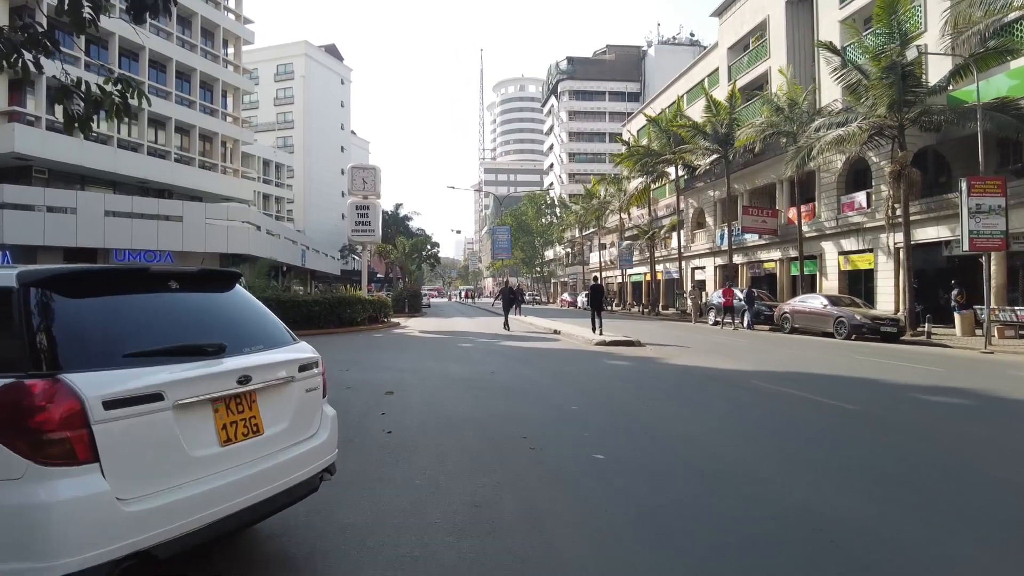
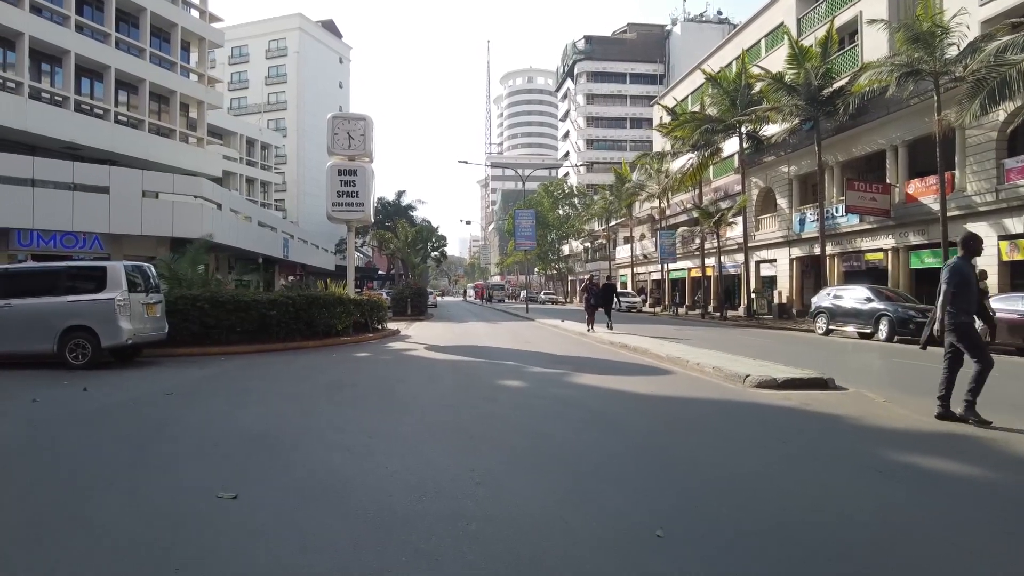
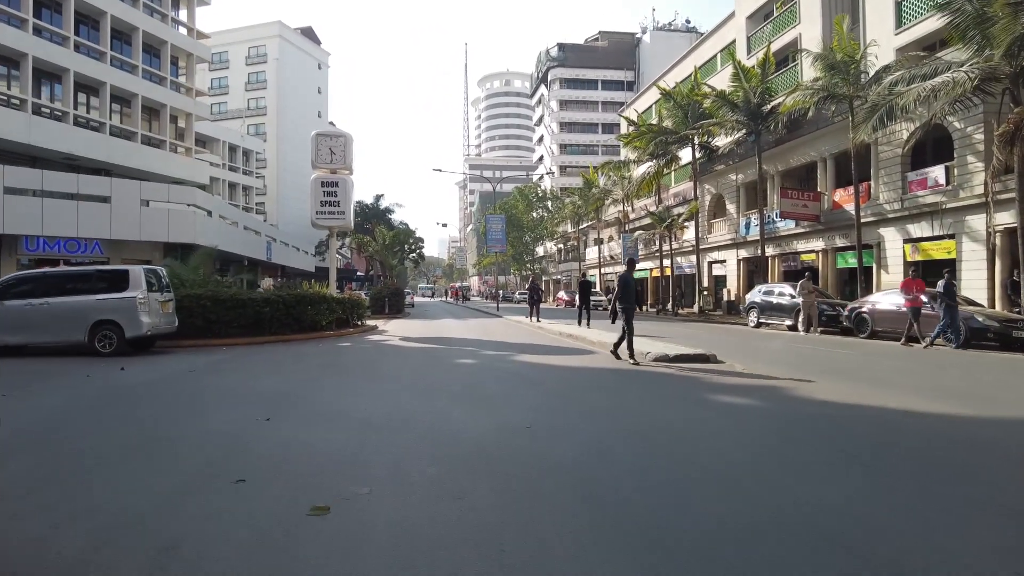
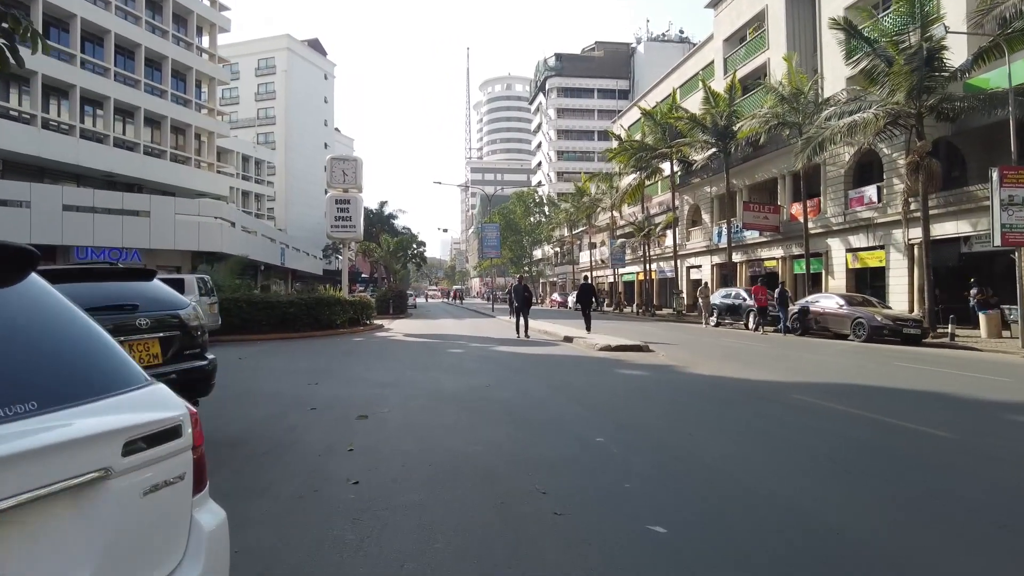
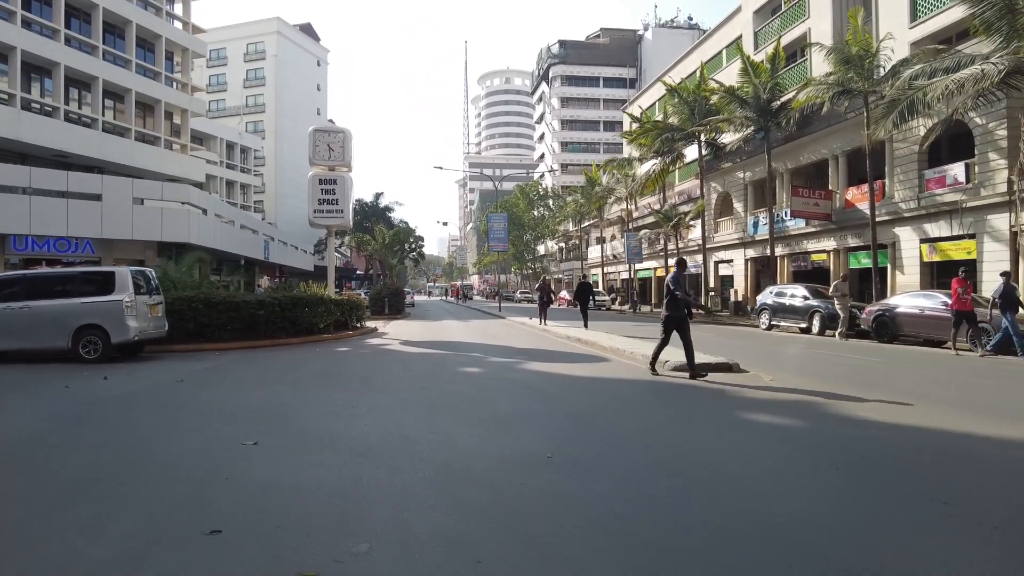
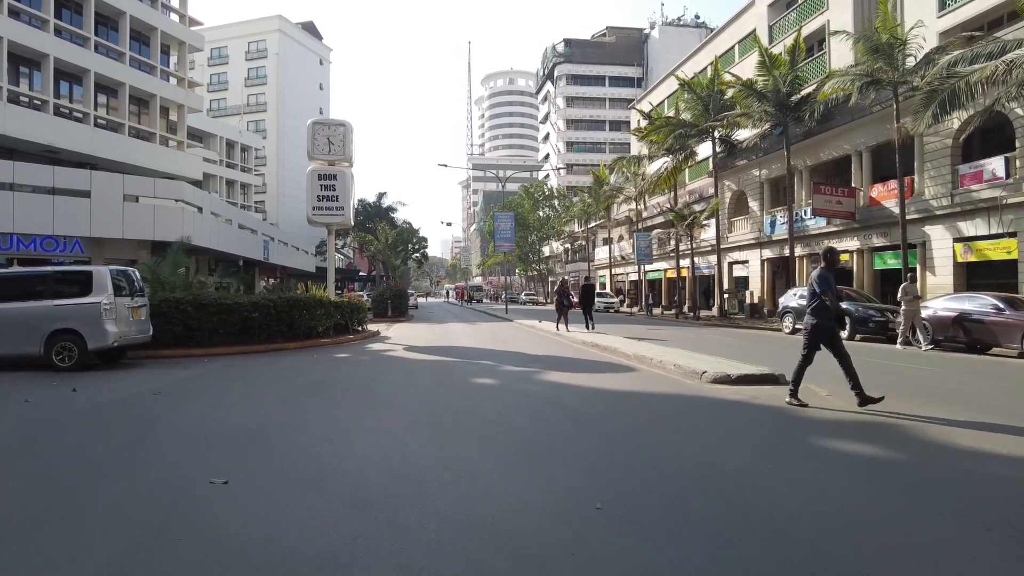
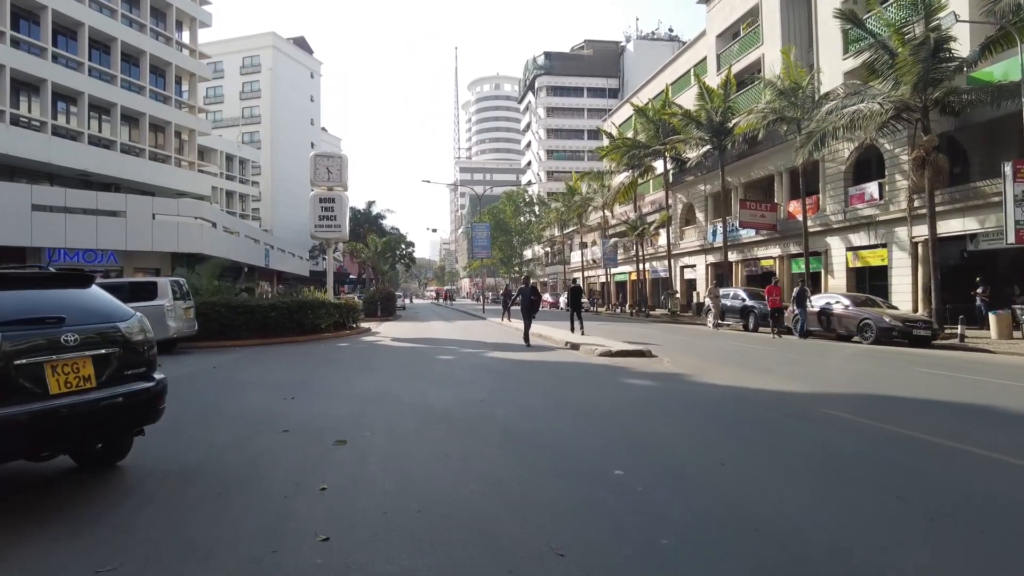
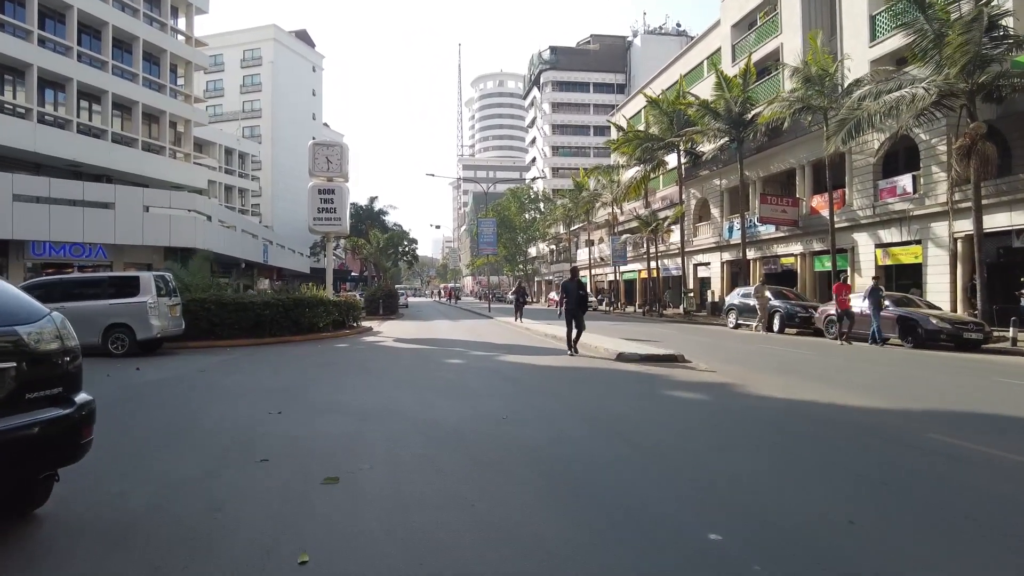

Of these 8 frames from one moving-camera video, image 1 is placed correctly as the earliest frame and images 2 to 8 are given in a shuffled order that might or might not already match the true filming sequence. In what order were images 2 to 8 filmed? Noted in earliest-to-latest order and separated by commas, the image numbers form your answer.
4, 7, 8, 3, 5, 6, 2
